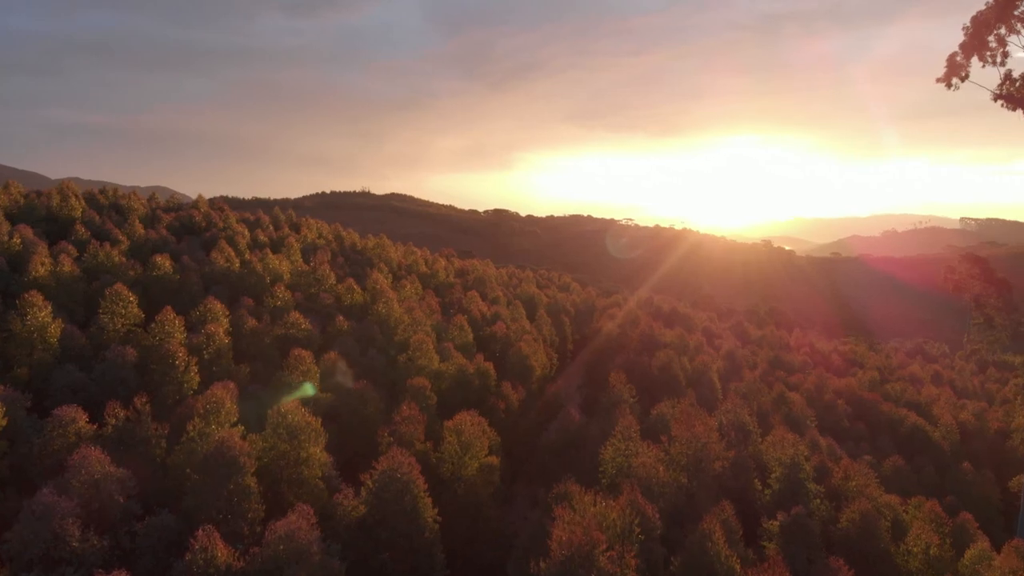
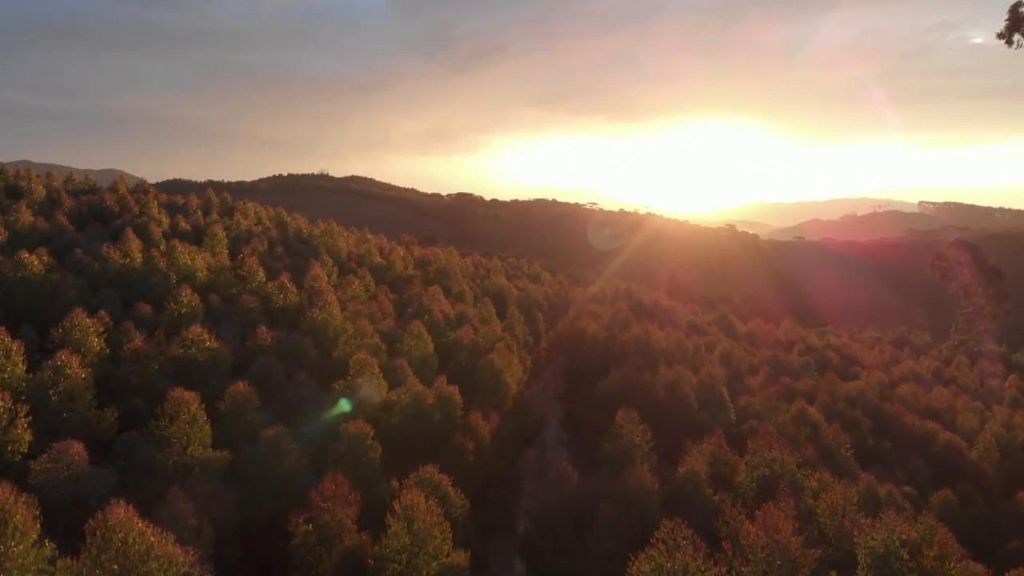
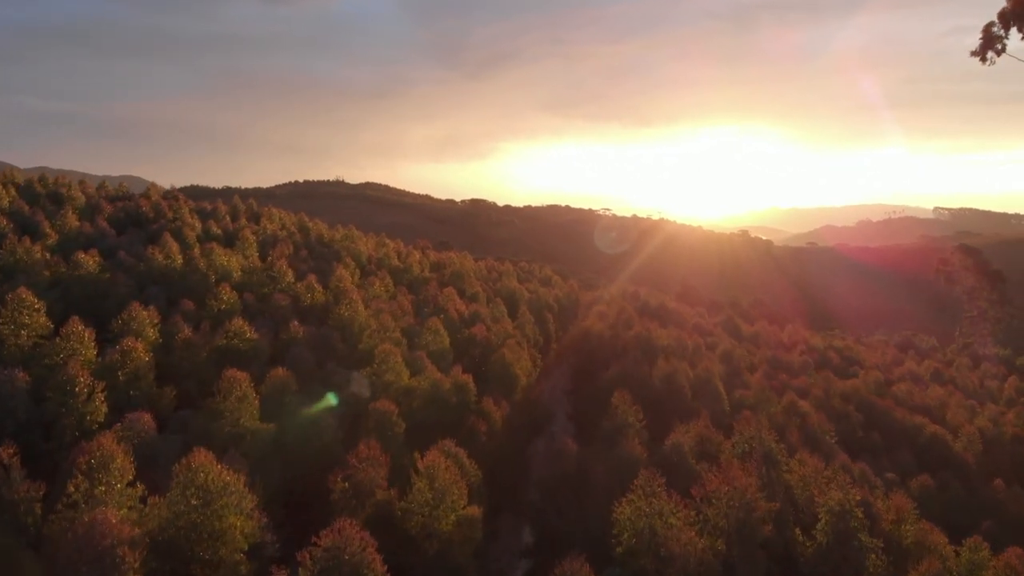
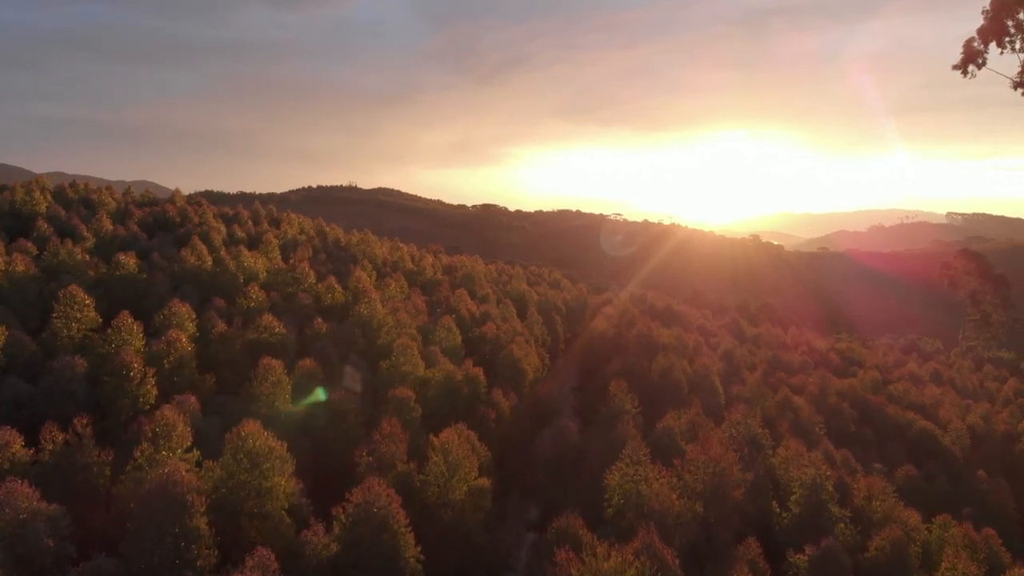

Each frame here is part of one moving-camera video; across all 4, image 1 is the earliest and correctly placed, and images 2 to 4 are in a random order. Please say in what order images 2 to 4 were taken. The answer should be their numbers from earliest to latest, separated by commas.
4, 3, 2
